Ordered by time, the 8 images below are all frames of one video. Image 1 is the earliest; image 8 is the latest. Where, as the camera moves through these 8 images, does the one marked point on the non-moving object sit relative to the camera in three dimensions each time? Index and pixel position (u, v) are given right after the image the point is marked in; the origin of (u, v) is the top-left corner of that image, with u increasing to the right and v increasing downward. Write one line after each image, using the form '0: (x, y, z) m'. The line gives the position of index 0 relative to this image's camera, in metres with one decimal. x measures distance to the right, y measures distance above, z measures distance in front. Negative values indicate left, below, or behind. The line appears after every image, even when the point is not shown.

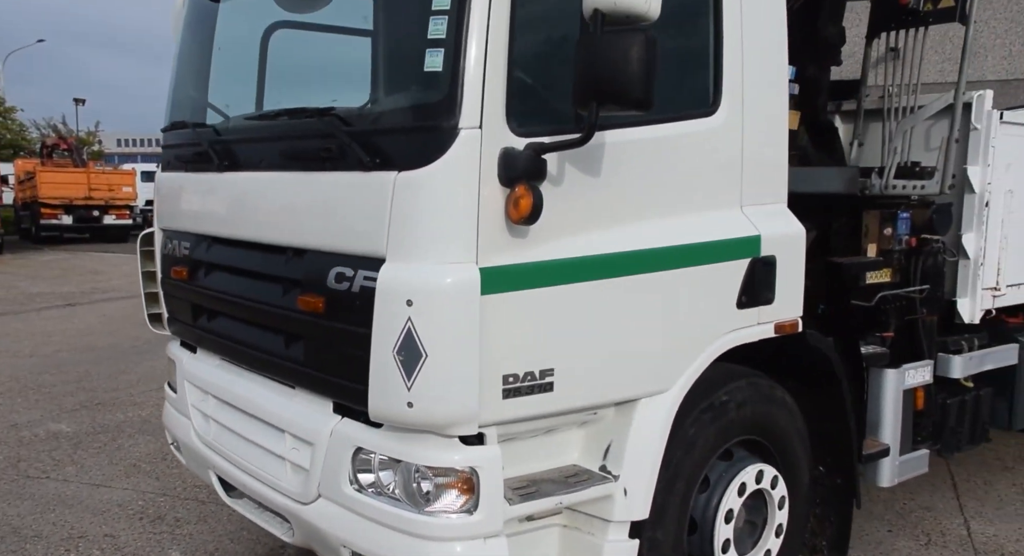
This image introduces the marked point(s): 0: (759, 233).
0: (+0.9, +0.2, +2.7) m
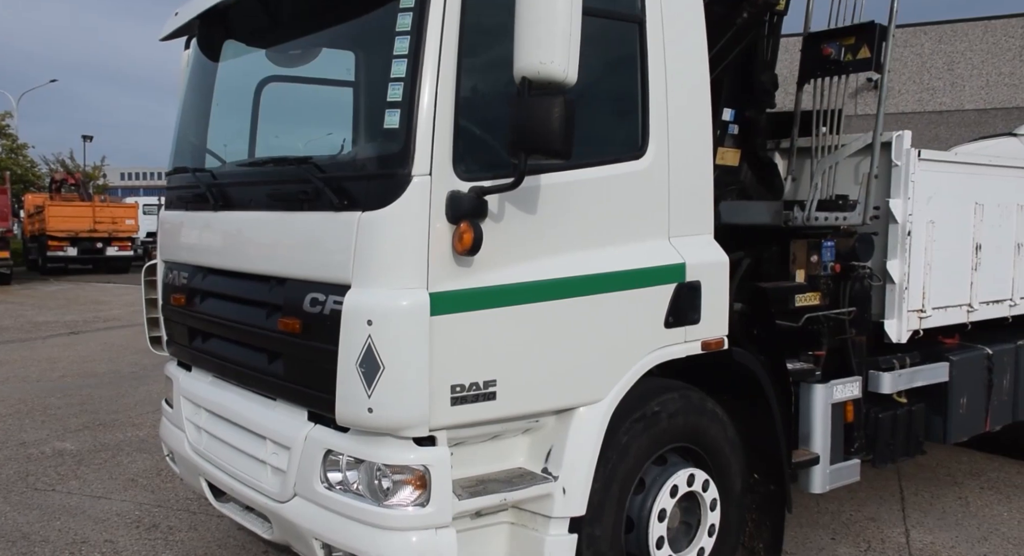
0: (+0.7, +0.1, +3.1) m
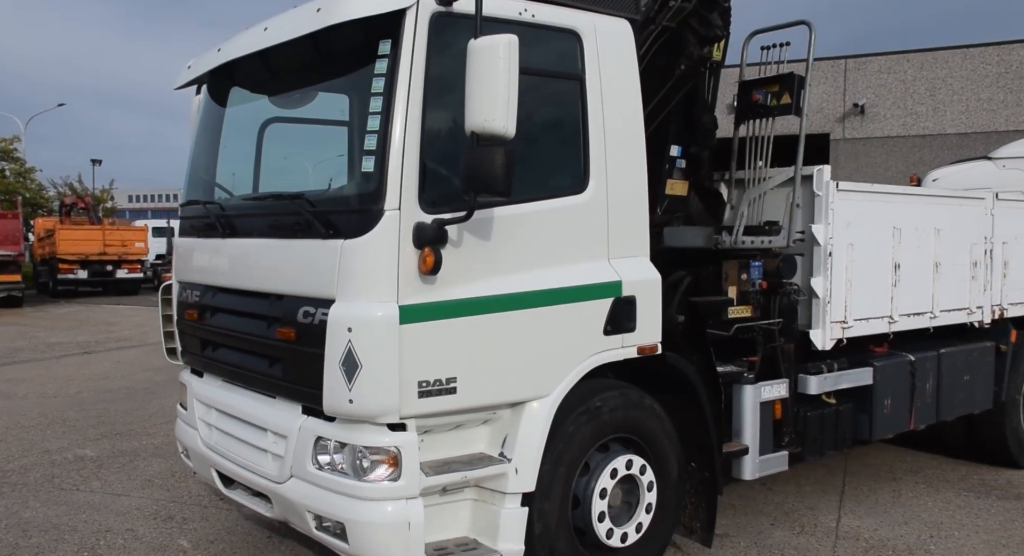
0: (+0.5, 0.0, +3.6) m
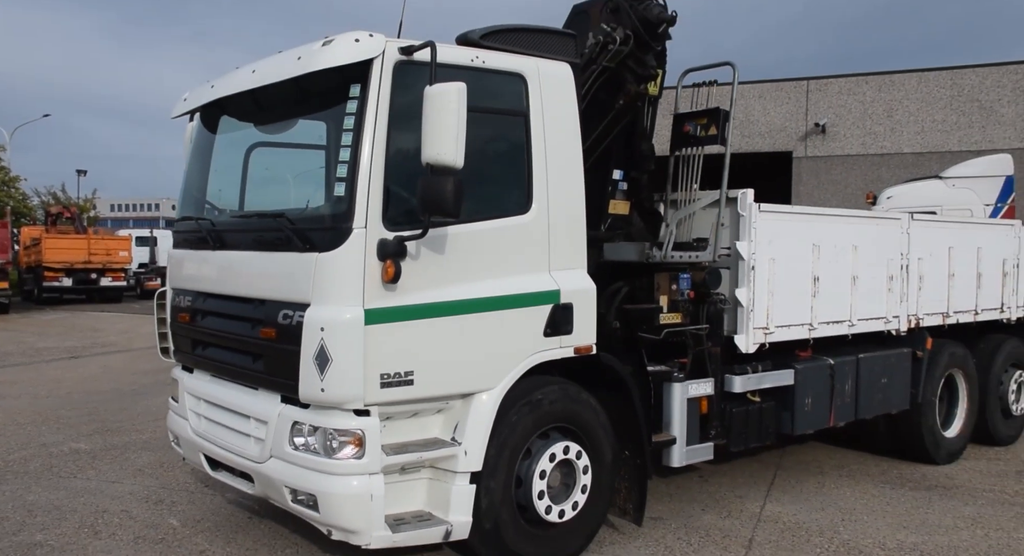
0: (+0.3, -0.1, +4.2) m
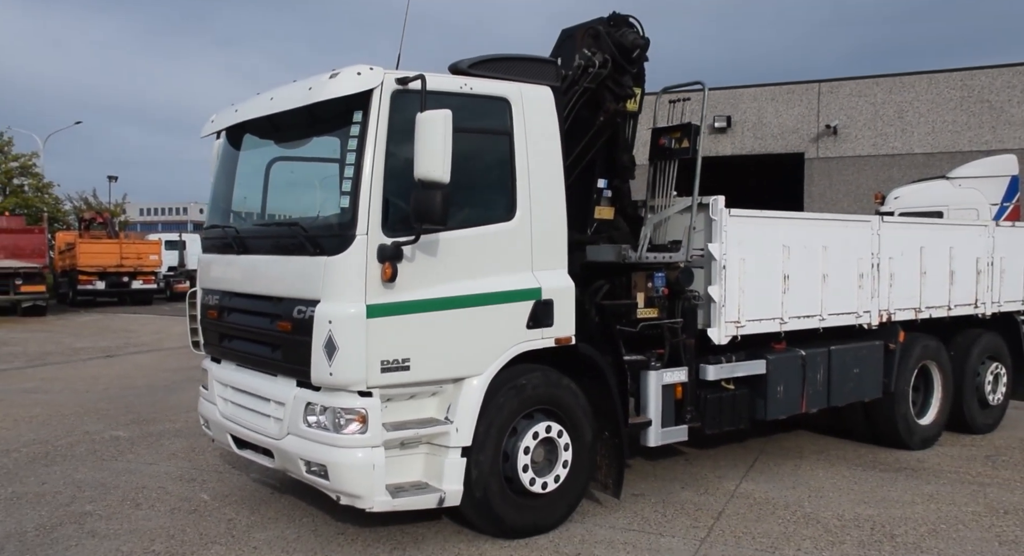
0: (+0.2, 0.0, +4.7) m
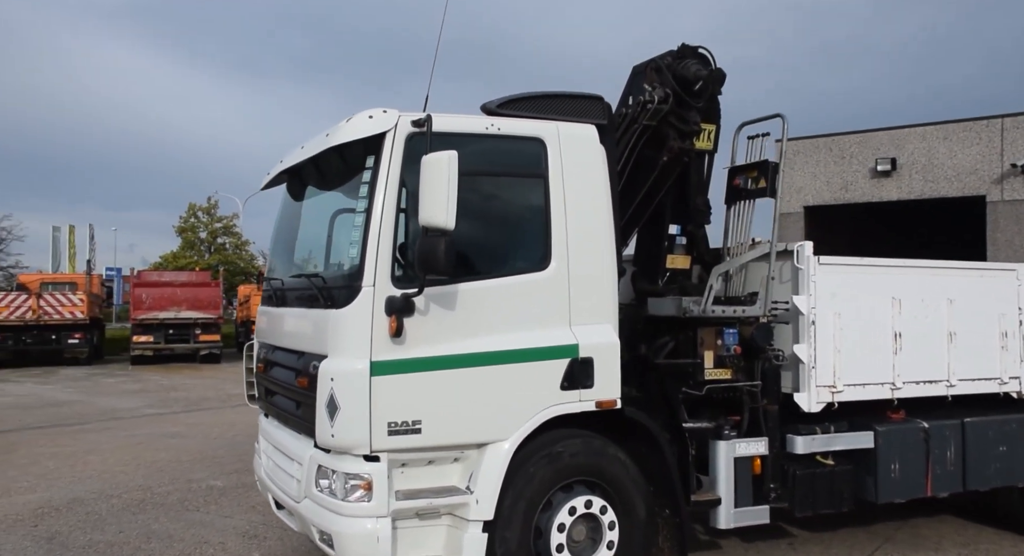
0: (+0.4, -0.3, +4.2) m
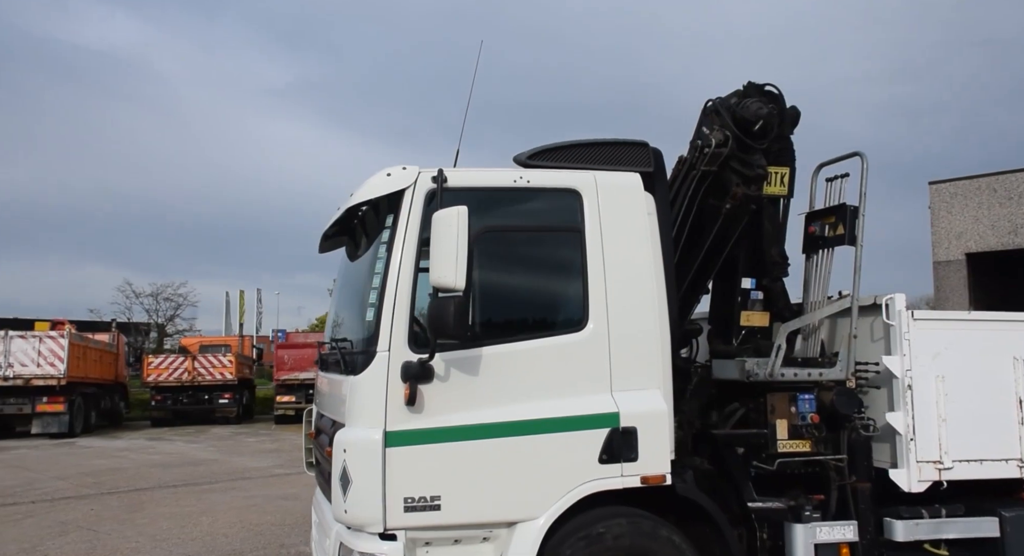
0: (+0.5, -0.7, +3.8) m
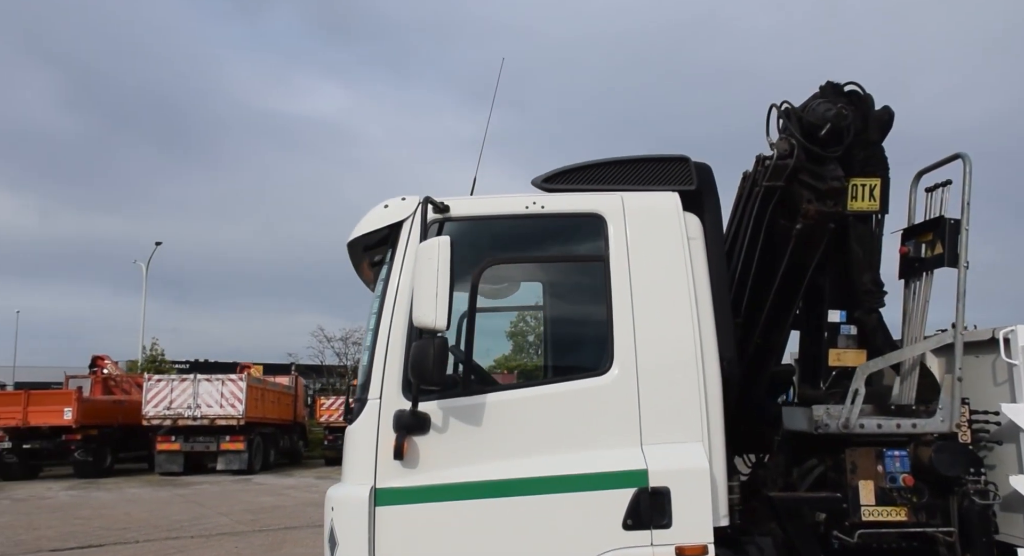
0: (+0.6, -0.8, +3.3) m
